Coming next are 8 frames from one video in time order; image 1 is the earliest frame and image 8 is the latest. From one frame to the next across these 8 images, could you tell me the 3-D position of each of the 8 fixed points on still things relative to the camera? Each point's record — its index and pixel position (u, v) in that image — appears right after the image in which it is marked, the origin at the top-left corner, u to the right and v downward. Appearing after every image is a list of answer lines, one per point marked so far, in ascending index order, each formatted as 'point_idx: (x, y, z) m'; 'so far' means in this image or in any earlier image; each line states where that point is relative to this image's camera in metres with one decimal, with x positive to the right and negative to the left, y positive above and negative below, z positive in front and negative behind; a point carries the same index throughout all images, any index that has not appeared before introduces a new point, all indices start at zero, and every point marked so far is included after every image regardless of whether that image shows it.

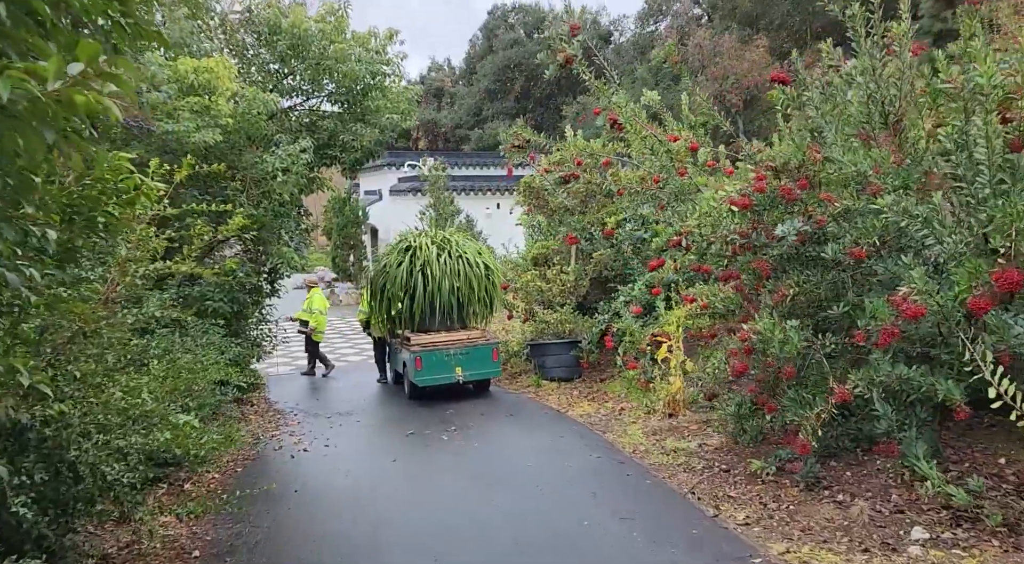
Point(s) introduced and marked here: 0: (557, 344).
0: (+0.6, -0.8, +10.1) m
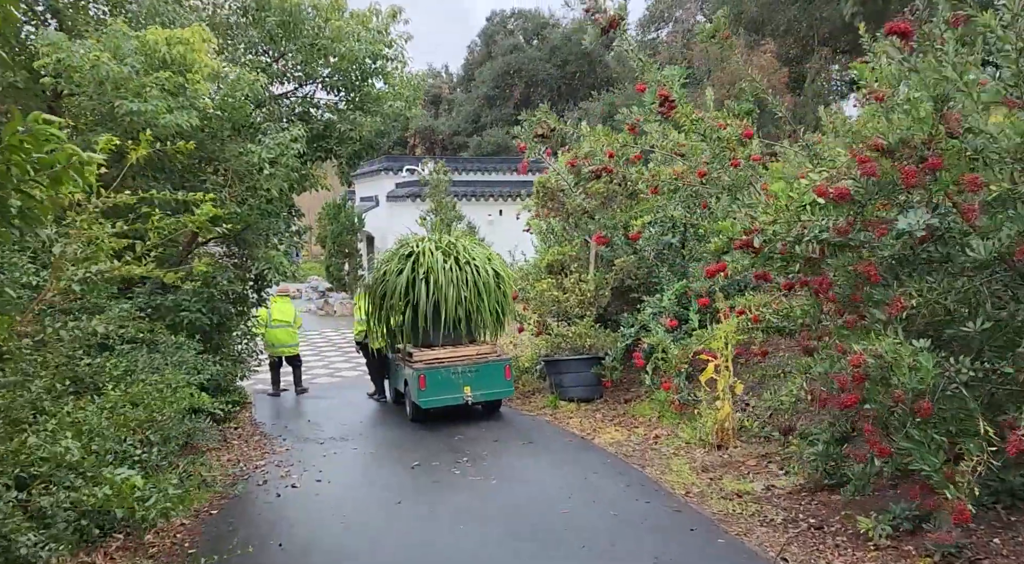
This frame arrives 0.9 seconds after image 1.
0: (+0.8, -0.9, +9.1) m
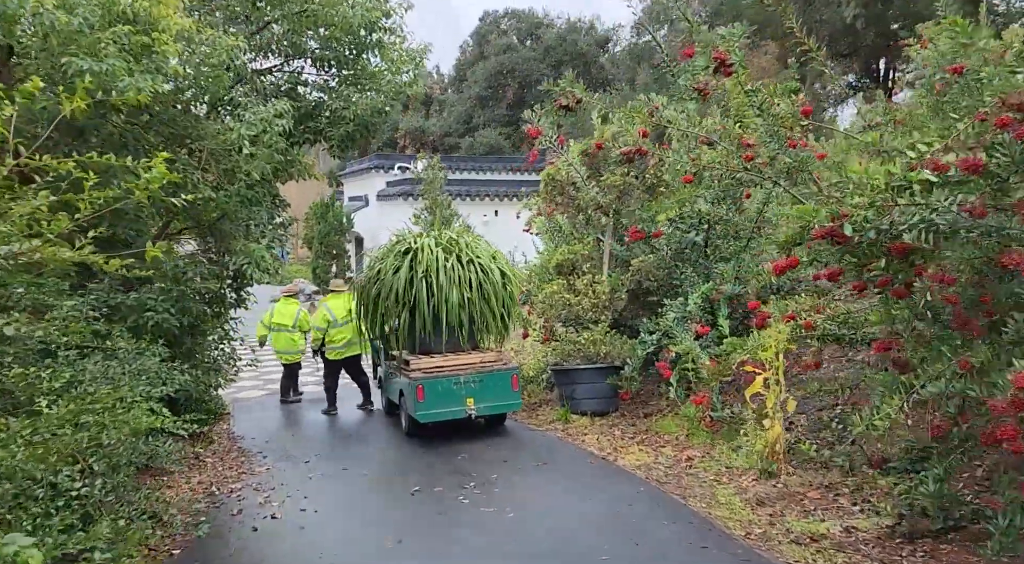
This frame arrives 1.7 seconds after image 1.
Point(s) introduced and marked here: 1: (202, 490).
0: (+0.8, -1.0, +8.2) m
1: (-2.6, -1.7, +6.2) m
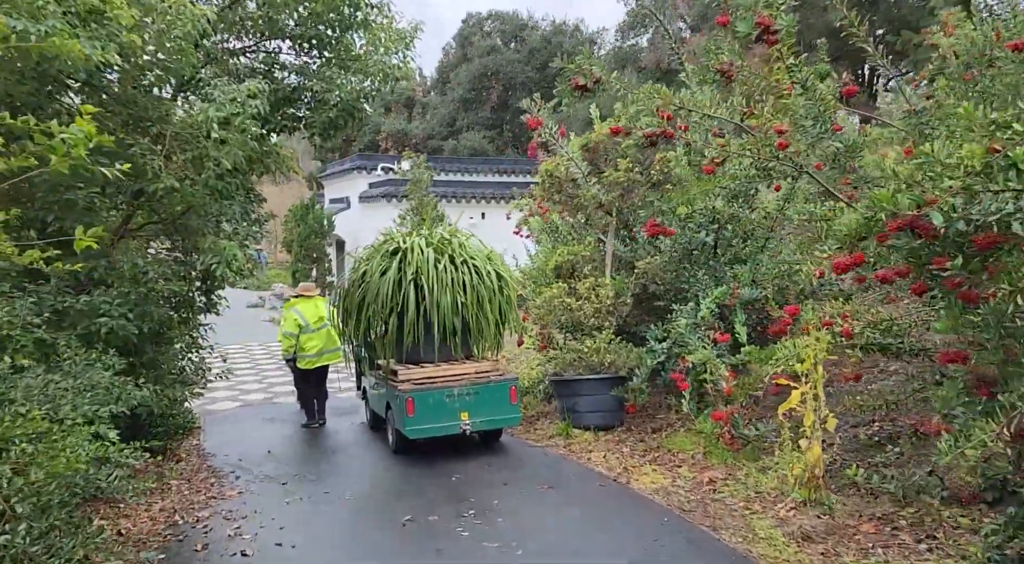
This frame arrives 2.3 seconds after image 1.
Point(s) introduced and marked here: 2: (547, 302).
0: (+0.8, -1.0, +7.6) m
1: (-2.5, -1.7, +5.5) m
2: (+0.4, -0.2, +8.1) m
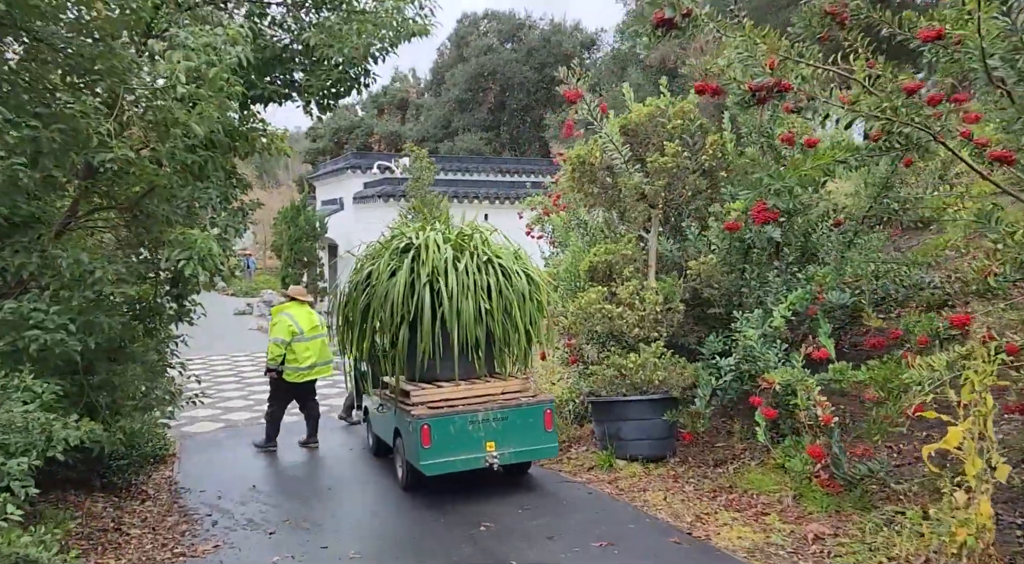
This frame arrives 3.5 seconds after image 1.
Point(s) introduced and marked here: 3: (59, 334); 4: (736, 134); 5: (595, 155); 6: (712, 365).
0: (+1.1, -1.0, +6.4) m
1: (-2.2, -1.7, +4.2) m
2: (+0.6, -0.2, +6.9) m
3: (-2.5, -0.3, +4.1) m
4: (+2.1, +1.4, +7.0) m
5: (+0.8, +1.2, +7.3) m
6: (+1.7, -0.7, +6.4) m
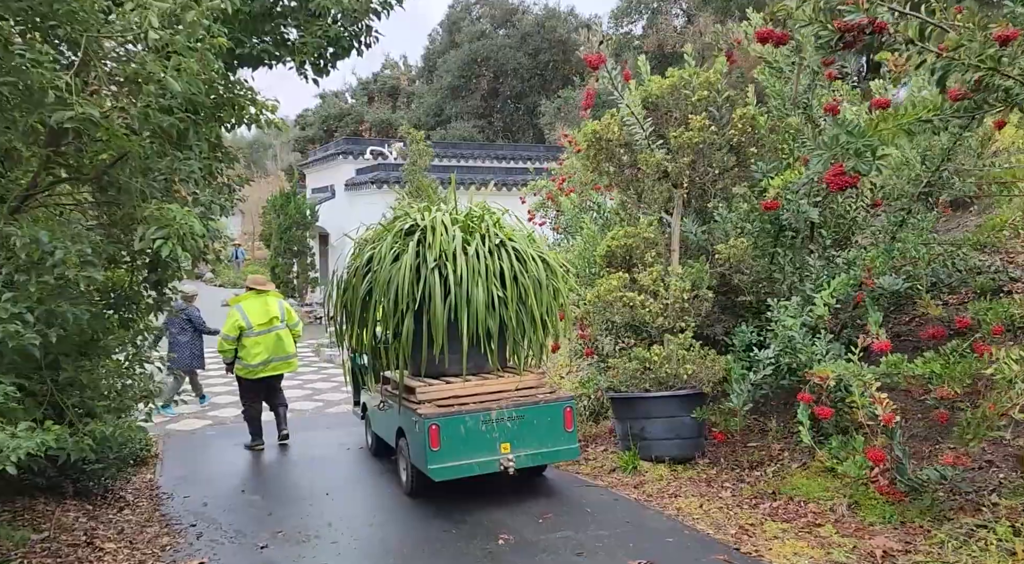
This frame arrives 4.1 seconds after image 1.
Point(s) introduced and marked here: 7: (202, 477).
0: (+1.2, -0.9, +5.8) m
1: (-2.1, -1.7, +3.6) m
2: (+0.8, -0.1, +6.3) m
3: (-2.3, -0.2, +3.5) m
4: (+2.2, +1.5, +6.4) m
5: (+0.9, +1.4, +6.8) m
6: (+1.8, -0.6, +5.8) m
7: (-2.8, -1.7, +6.7) m
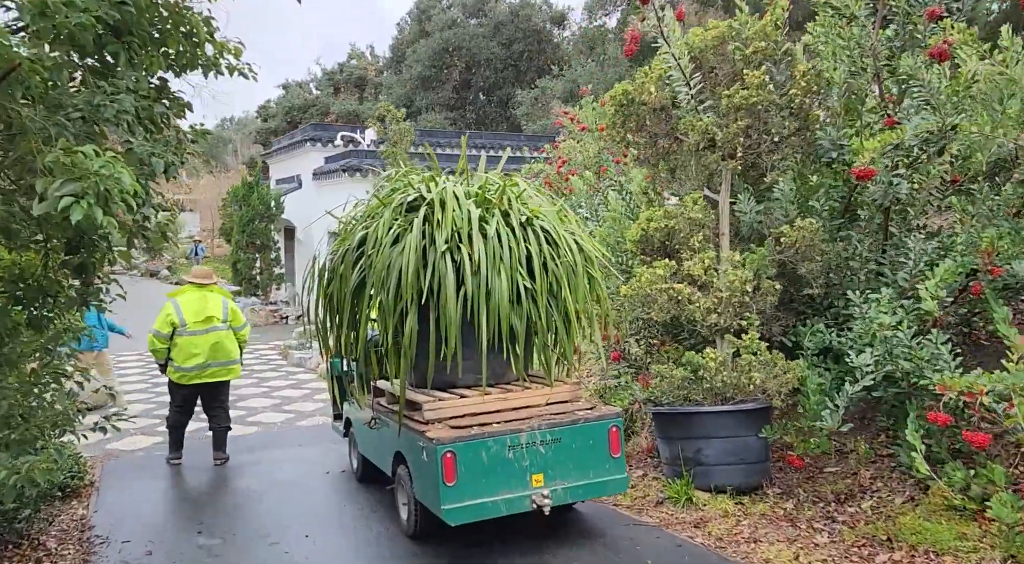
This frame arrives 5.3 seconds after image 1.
0: (+1.4, -0.8, +4.7) m
1: (-1.8, -1.6, +2.4) m
2: (+0.9, -0.1, +5.2) m
3: (-2.1, -0.1, +2.2) m
4: (+2.3, +1.6, +5.4) m
5: (+1.0, +1.4, +5.7) m
6: (+2.0, -0.5, +4.8) m
7: (-2.6, -1.7, +5.4) m
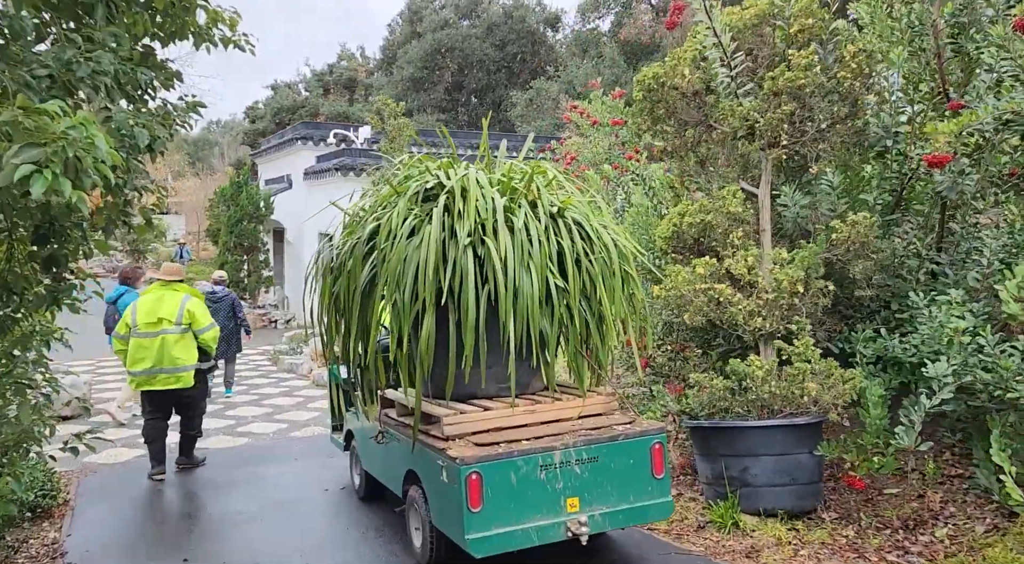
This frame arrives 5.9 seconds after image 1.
0: (+1.5, -0.8, +4.2) m
1: (-1.6, -1.6, +1.8) m
2: (+1.1, -0.1, +4.7) m
3: (-1.9, -0.1, +1.7) m
4: (+2.5, +1.6, +4.9) m
5: (+1.2, +1.4, +5.2) m
6: (+2.2, -0.5, +4.3) m
7: (-2.5, -1.6, +4.9) m
